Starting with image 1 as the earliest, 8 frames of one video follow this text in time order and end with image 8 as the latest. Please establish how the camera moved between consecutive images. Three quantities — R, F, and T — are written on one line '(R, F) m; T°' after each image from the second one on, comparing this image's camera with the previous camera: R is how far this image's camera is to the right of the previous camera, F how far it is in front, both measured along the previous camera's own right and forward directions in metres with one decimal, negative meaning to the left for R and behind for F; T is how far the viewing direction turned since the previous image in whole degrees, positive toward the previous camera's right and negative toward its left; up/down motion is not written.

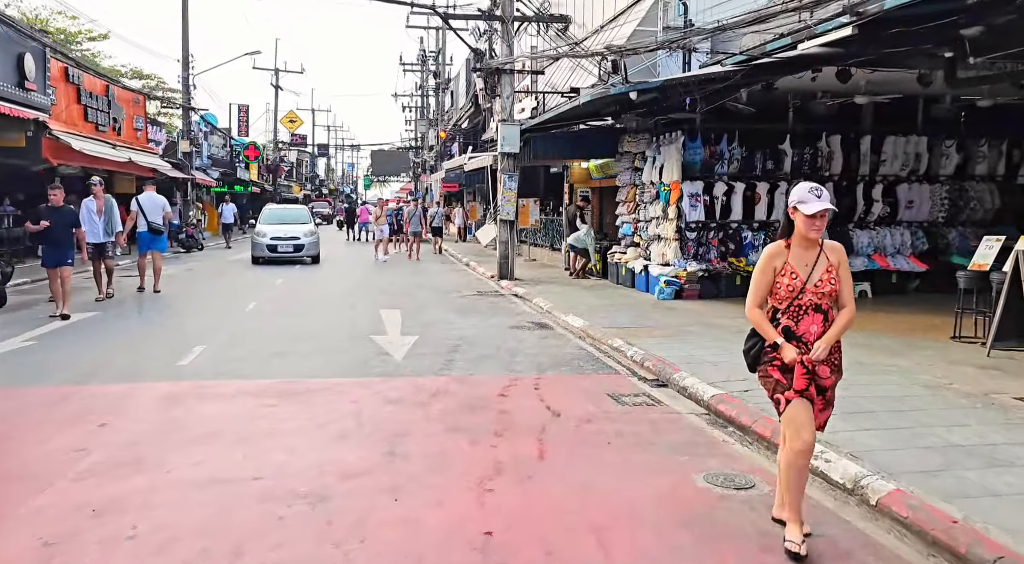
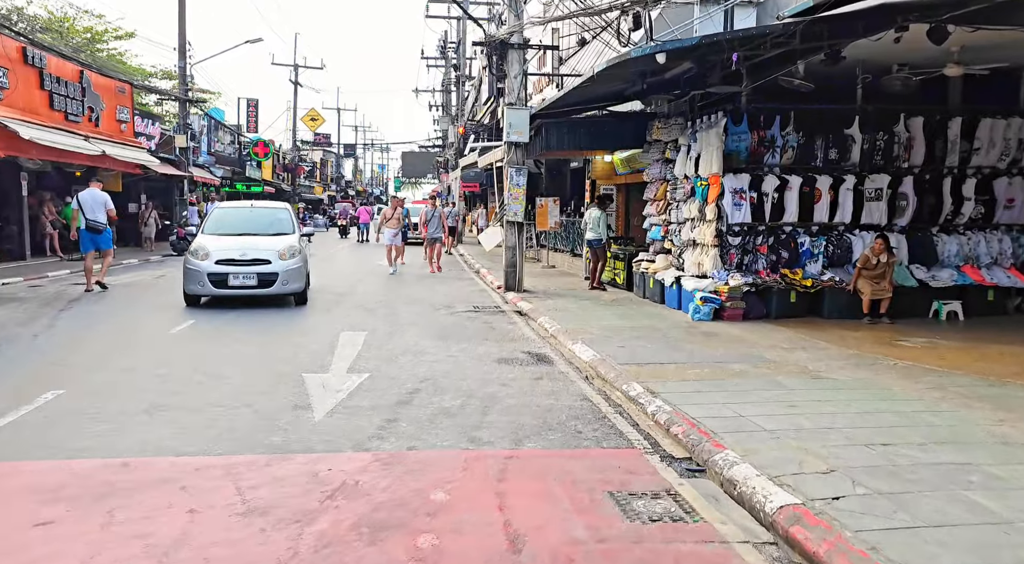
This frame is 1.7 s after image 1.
(+0.5, +2.4) m; -3°
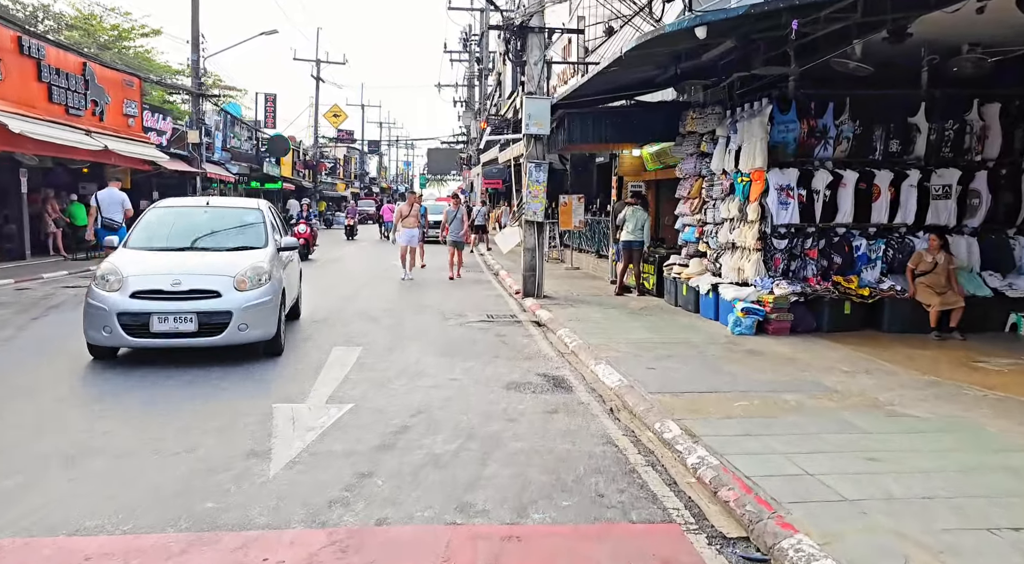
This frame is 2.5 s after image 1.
(+0.1, +1.1) m; -2°
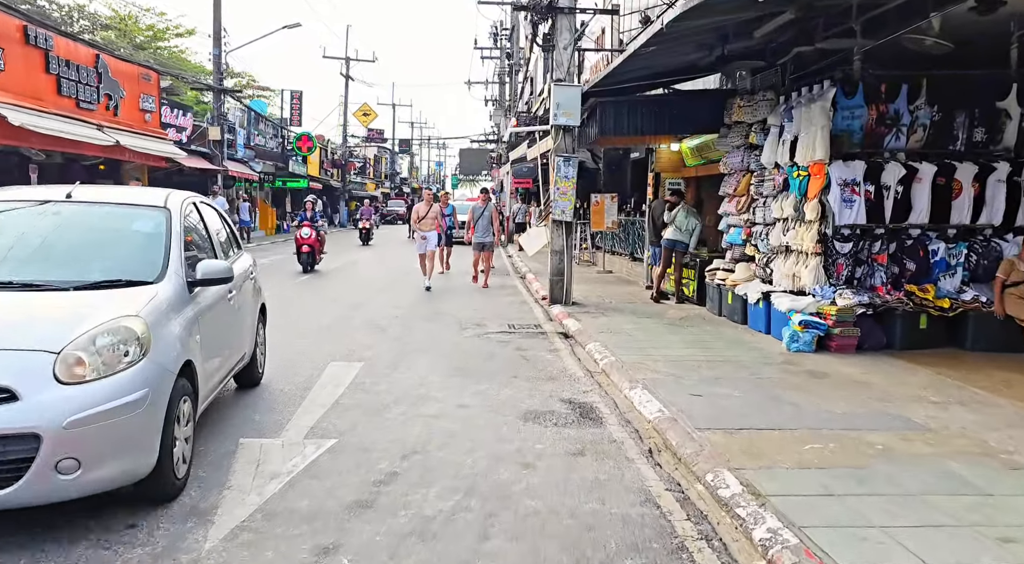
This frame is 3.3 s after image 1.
(+0.1, +1.1) m; -2°
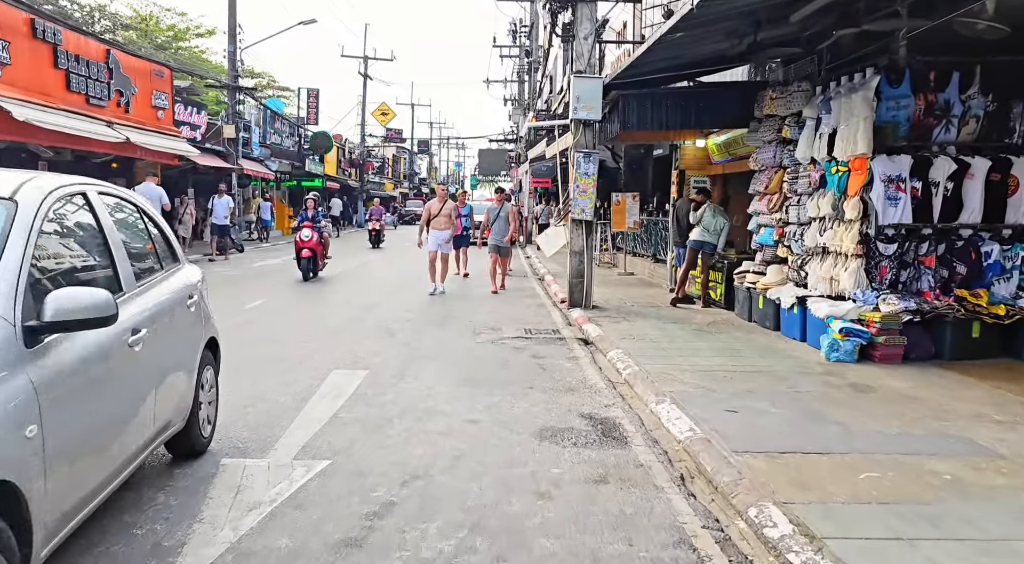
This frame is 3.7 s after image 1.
(0.0, +0.5) m; -1°
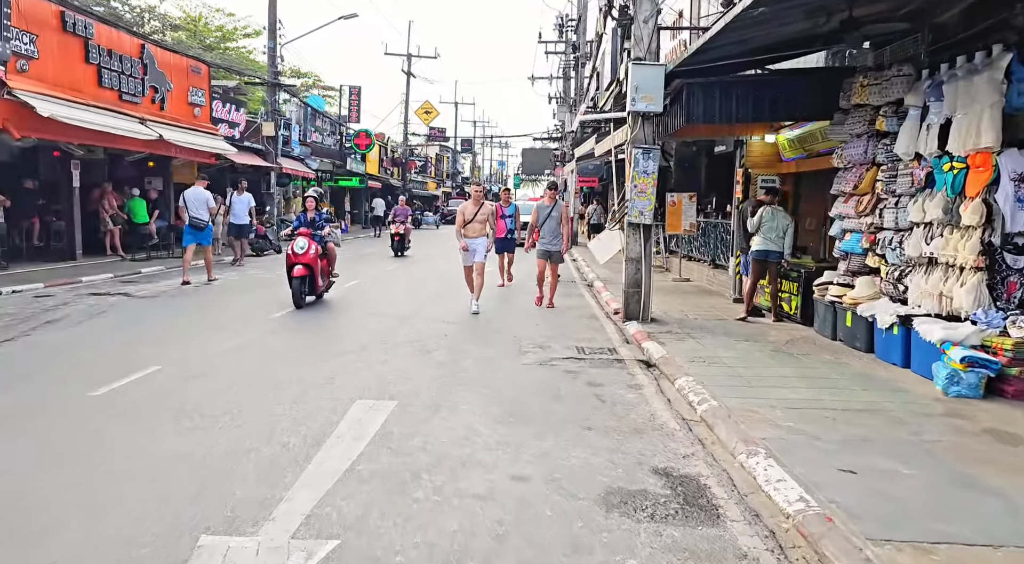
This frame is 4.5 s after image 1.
(-0.1, +1.1) m; -3°
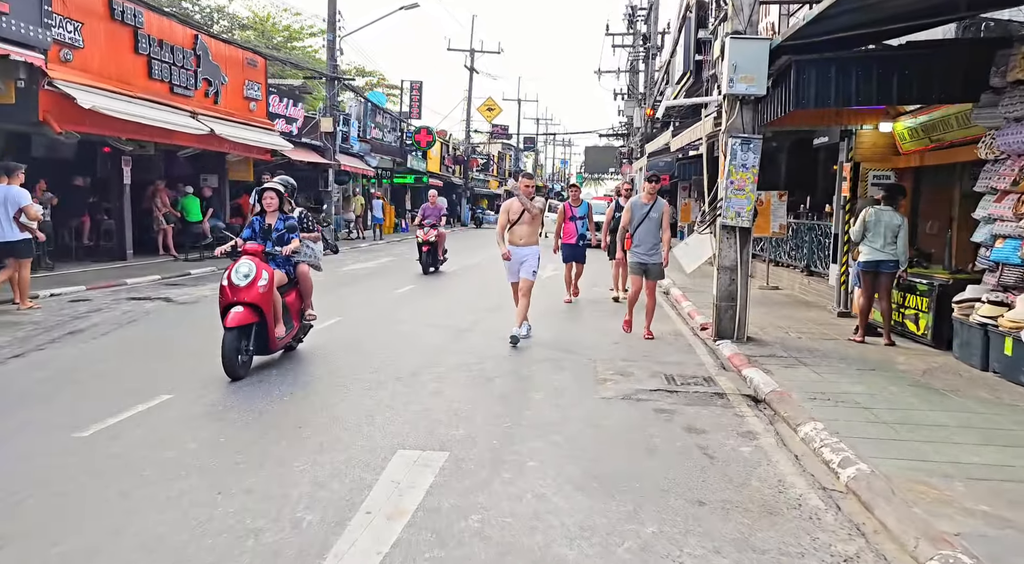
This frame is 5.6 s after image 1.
(-0.1, +1.3) m; -5°
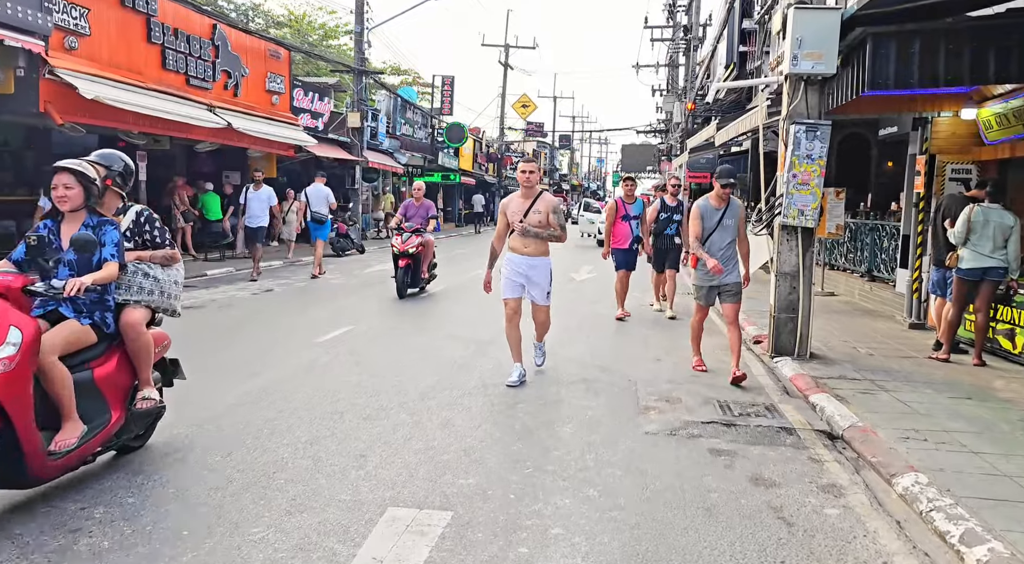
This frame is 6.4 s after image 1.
(+0.1, +1.0) m; -3°
